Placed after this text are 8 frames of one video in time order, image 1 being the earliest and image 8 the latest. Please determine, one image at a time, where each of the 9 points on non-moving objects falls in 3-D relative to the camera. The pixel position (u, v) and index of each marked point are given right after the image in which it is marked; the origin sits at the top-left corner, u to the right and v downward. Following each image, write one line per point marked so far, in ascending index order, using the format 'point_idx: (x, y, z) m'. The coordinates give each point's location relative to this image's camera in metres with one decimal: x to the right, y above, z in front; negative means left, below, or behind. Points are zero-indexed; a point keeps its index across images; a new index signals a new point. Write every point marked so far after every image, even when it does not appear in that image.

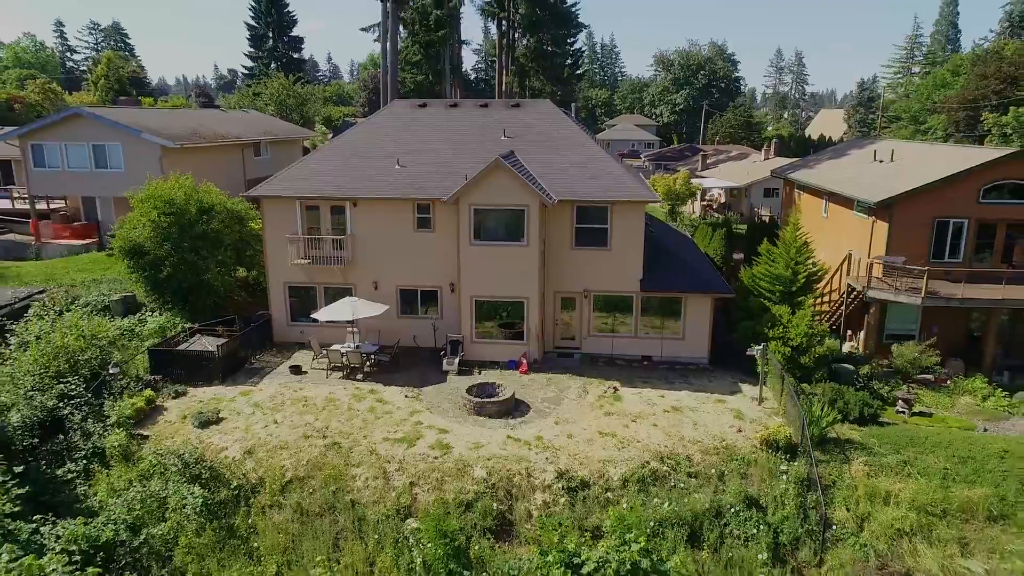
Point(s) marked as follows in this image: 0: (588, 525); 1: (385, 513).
0: (+0.7, -2.0, +6.5) m
1: (-1.2, -2.1, +6.8) m
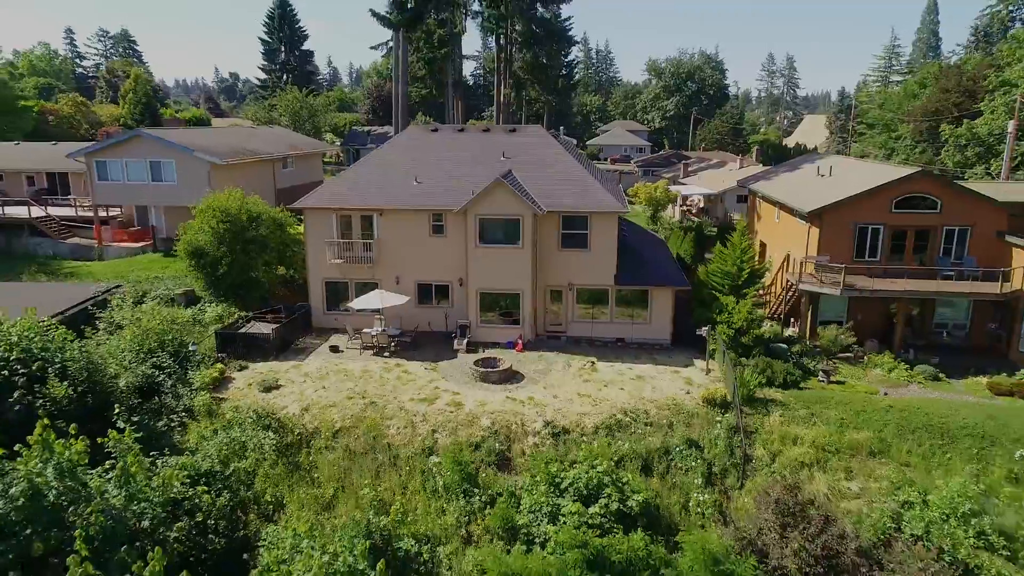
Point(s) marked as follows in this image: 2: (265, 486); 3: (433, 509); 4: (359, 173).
0: (+0.7, -1.9, +8.6) m
1: (-1.2, -2.0, +8.9) m
2: (-2.8, -2.2, +8.4) m
3: (-0.9, -2.4, +8.1) m
4: (-2.6, +2.0, +12.5) m
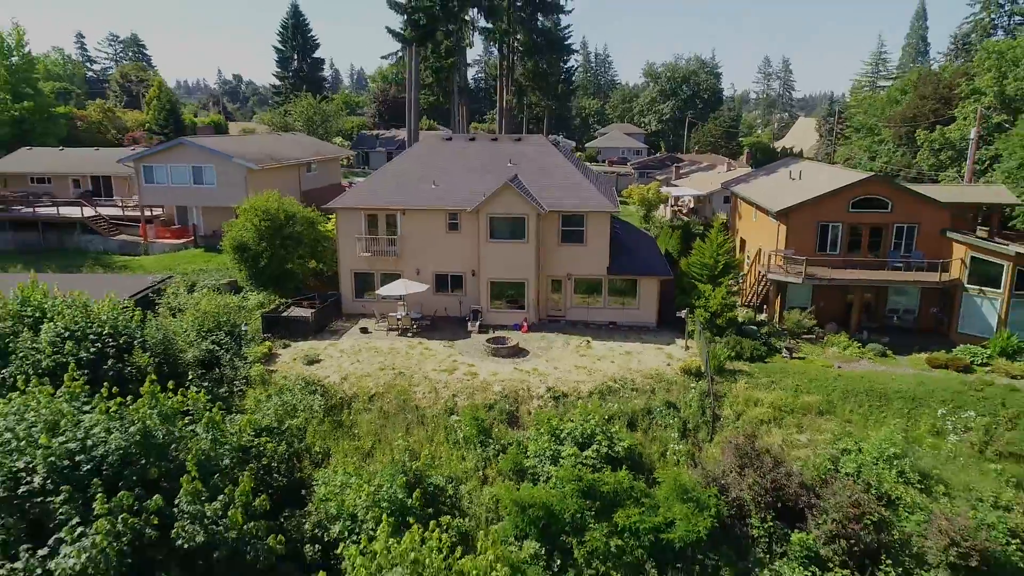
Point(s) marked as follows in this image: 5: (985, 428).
0: (+0.8, -1.8, +10.3) m
1: (-1.1, -1.8, +10.6) m
2: (-2.7, -2.0, +10.1) m
3: (-0.8, -2.2, +9.8) m
4: (-2.5, +2.2, +14.2) m
5: (+6.6, -1.9, +10.1) m
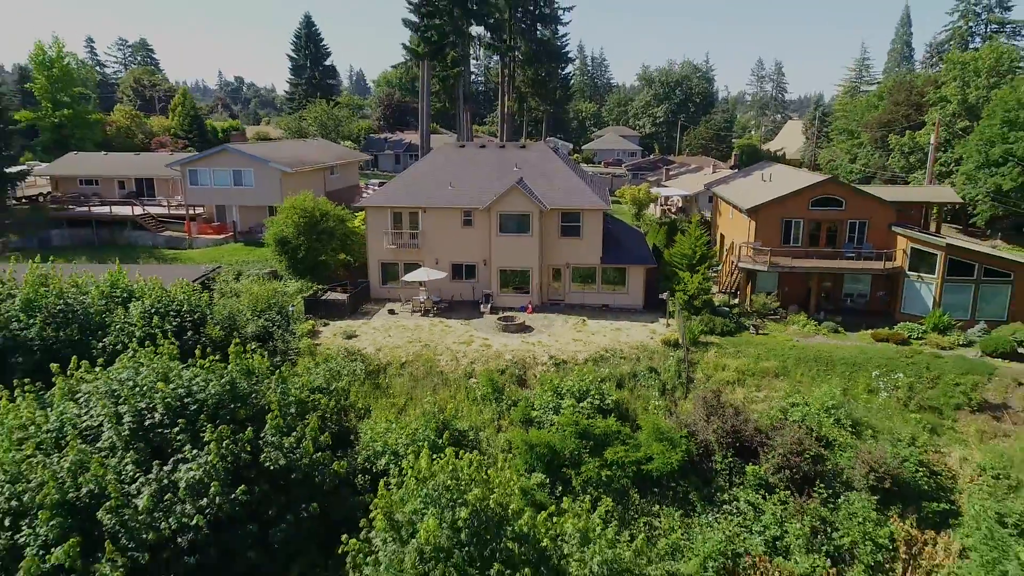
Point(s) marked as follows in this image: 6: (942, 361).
0: (+0.9, -1.5, +12.4) m
1: (-0.9, -1.5, +12.7) m
2: (-2.6, -1.8, +12.2) m
3: (-0.6, -1.9, +11.9) m
4: (-2.4, +2.4, +16.3) m
5: (+6.7, -1.6, +12.2) m
6: (+7.6, -1.3, +12.9) m
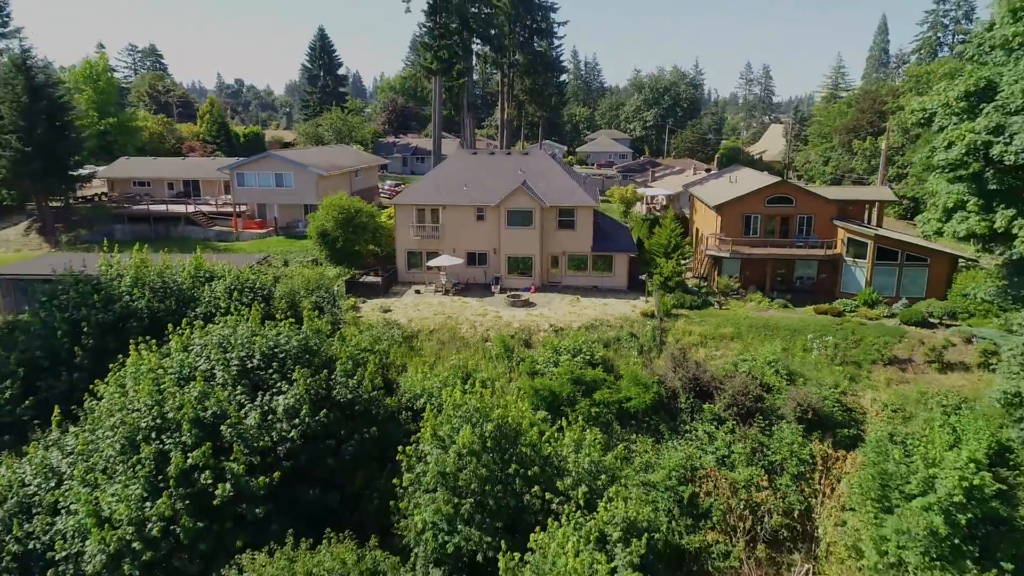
0: (+1.1, -1.1, +15.5) m
1: (-0.8, -1.1, +15.7) m
2: (-2.4, -1.4, +15.2) m
3: (-0.4, -1.5, +14.9) m
4: (-2.2, +2.8, +19.4) m
5: (+6.9, -1.2, +15.3) m
6: (+7.8, -0.9, +16.0) m
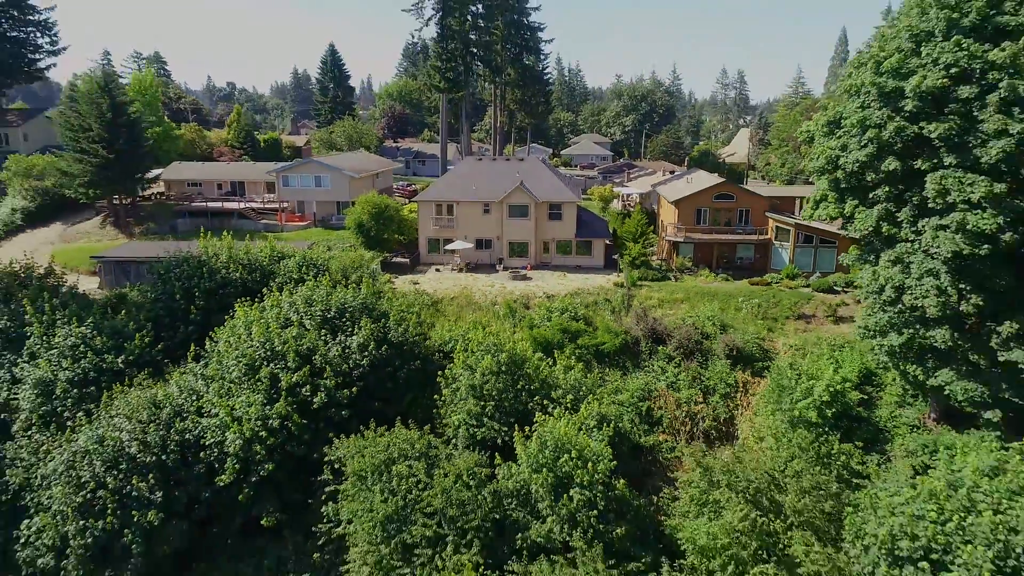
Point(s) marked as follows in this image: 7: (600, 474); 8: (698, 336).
0: (+1.2, -0.4, +20.2) m
1: (-0.7, -0.4, +20.5) m
2: (-2.3, -0.7, +19.9) m
3: (-0.3, -0.9, +19.6) m
4: (-2.3, +3.5, +24.0) m
5: (+7.0, -0.5, +20.1) m
6: (+7.9, -0.1, +20.9) m
7: (+1.6, -3.4, +13.5) m
8: (+4.8, -1.2, +18.6) m
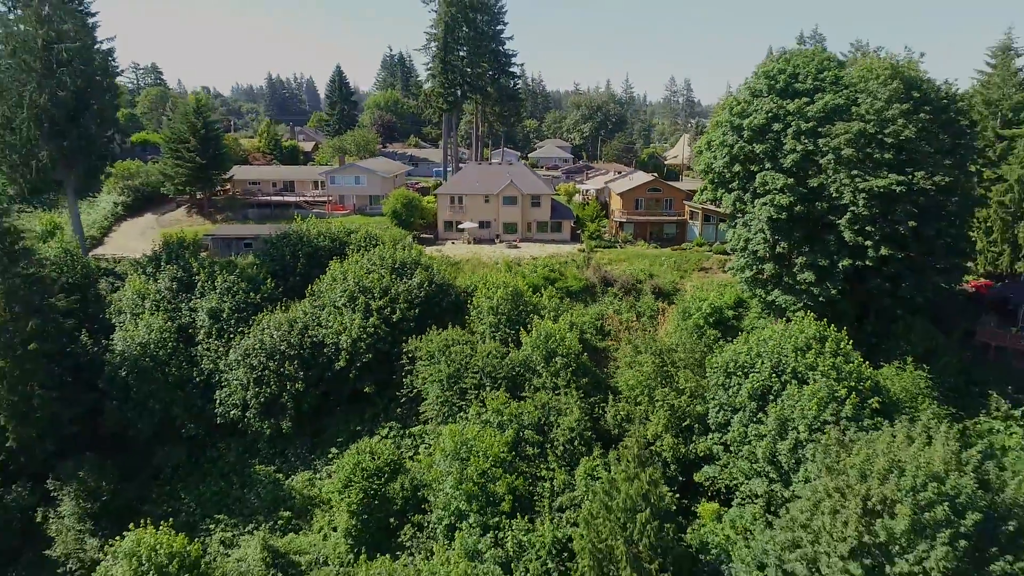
0: (+1.0, +1.1, +29.6) m
1: (-0.8, +1.0, +29.8) m
2: (-2.4, +0.7, +29.1) m
3: (-0.4, +0.6, +29.0) m
4: (-2.6, +4.9, +33.2) m
5: (+6.8, +1.0, +29.9) m
6: (+7.7, +1.4, +30.7) m
7: (+1.9, -1.9, +22.9) m
8: (+4.7, +0.3, +28.1) m
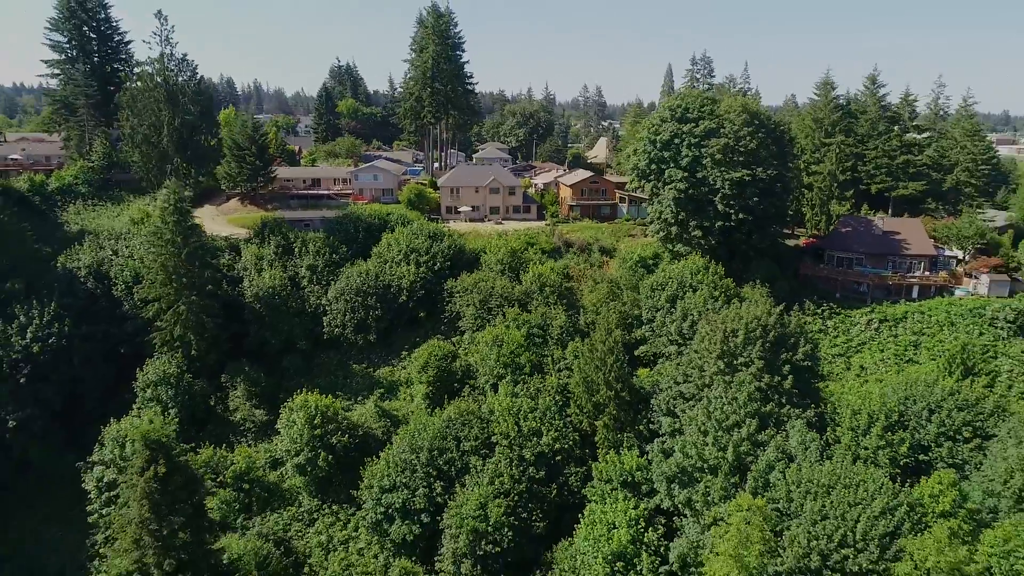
0: (+0.4, +3.2, +42.6) m
1: (-1.5, +3.1, +42.5) m
2: (-3.0, +2.8, +41.7) m
3: (-1.0, +2.7, +41.8) m
4: (-3.8, +7.0, +45.7) m
5: (+6.1, +3.4, +43.5) m
6: (+6.9, +3.8, +44.4) m
7: (+2.2, +0.2, +36.1) m
8: (+4.3, +2.6, +41.6) m
